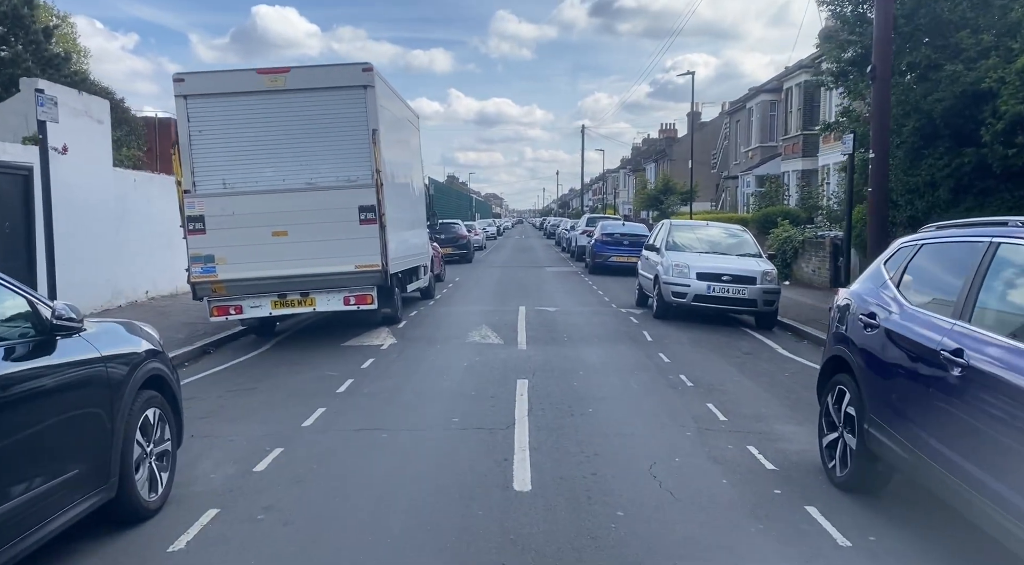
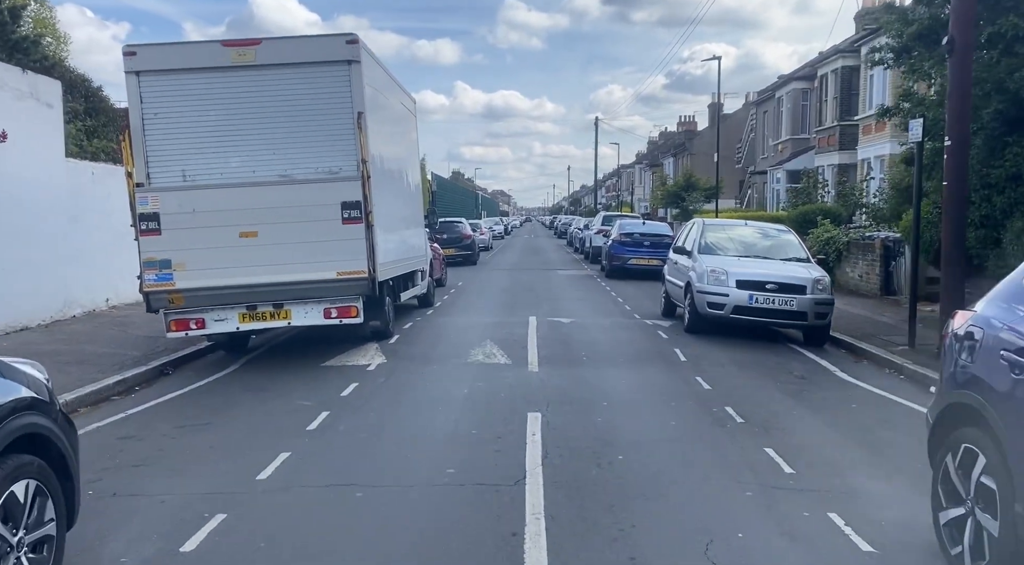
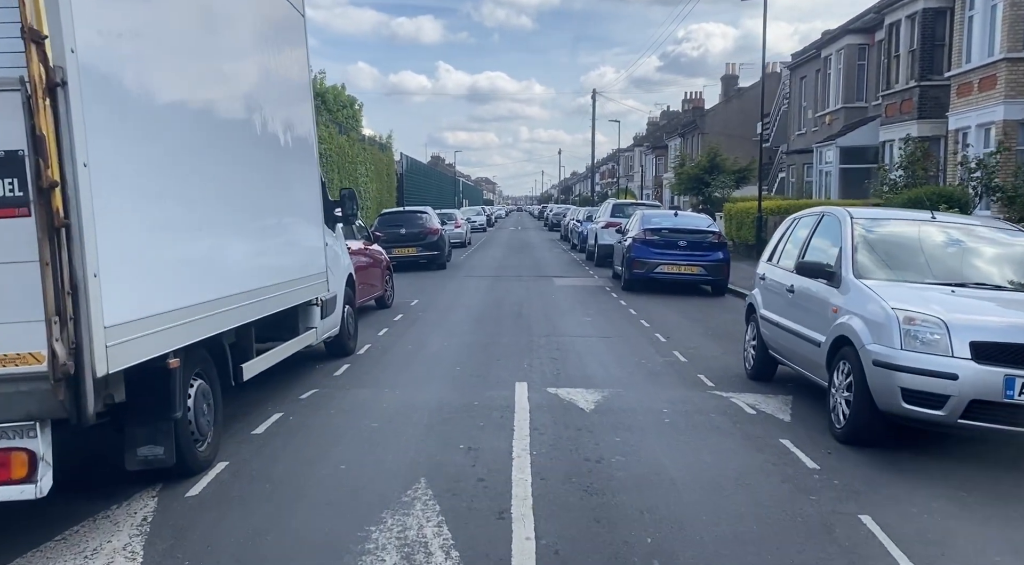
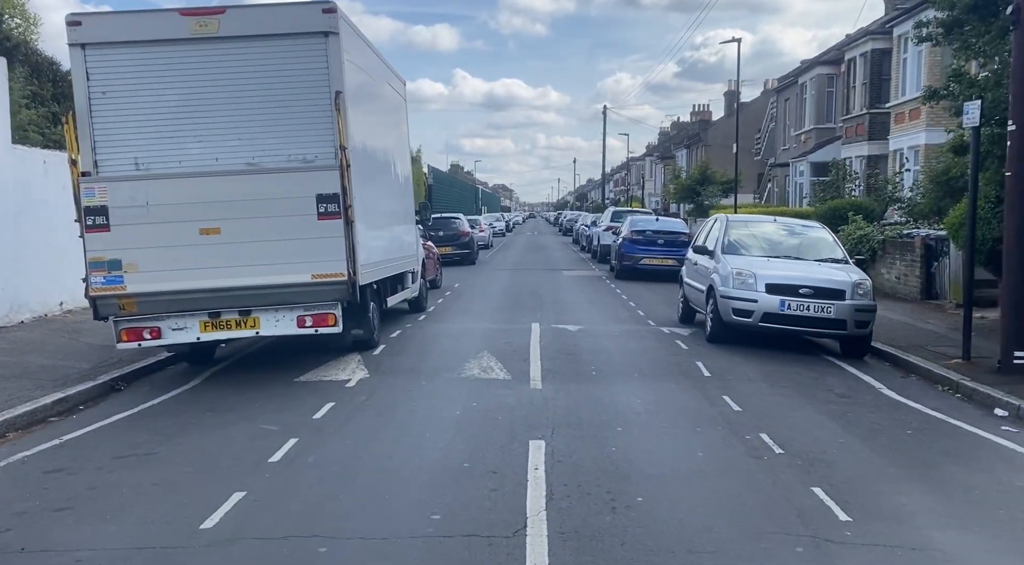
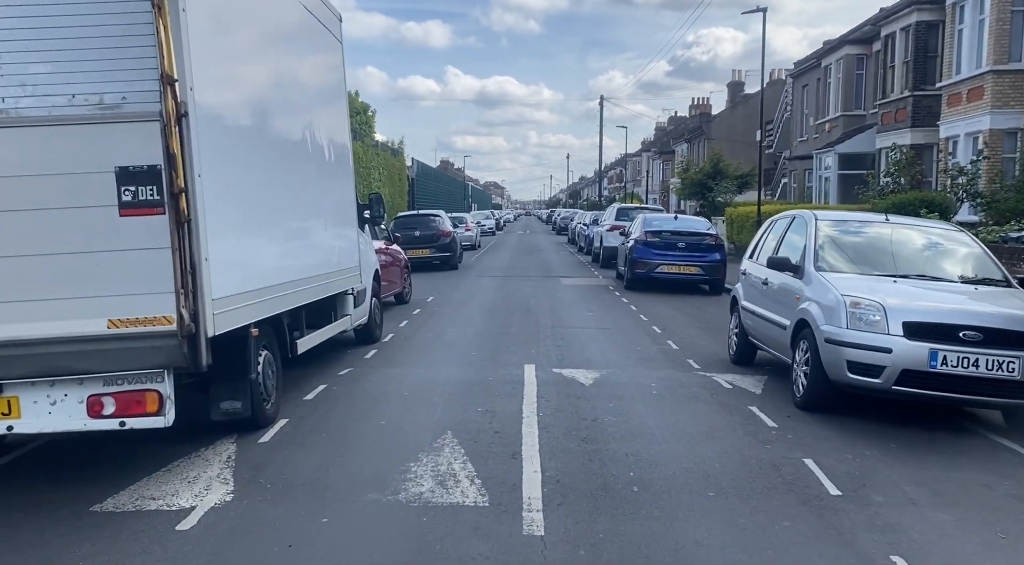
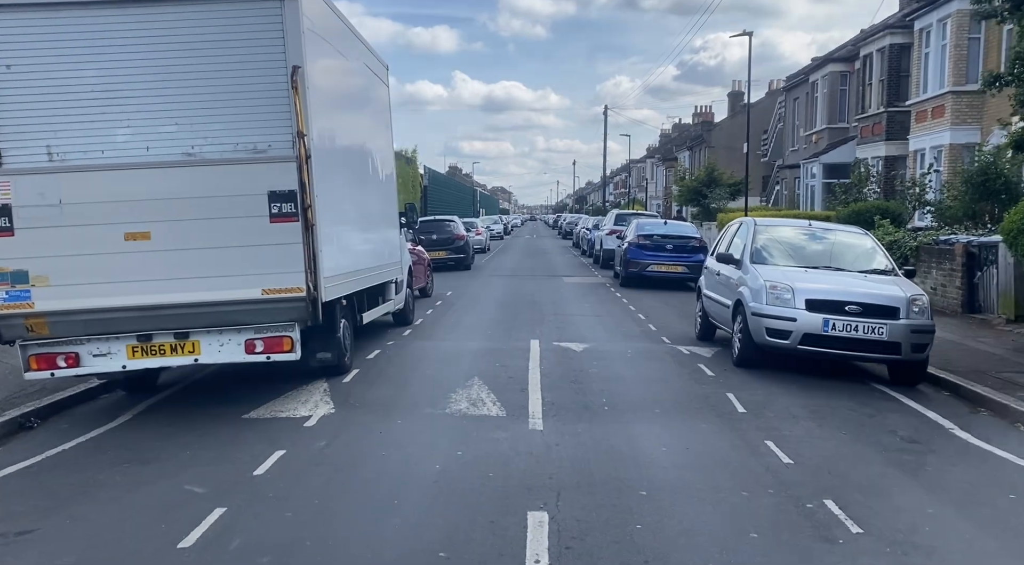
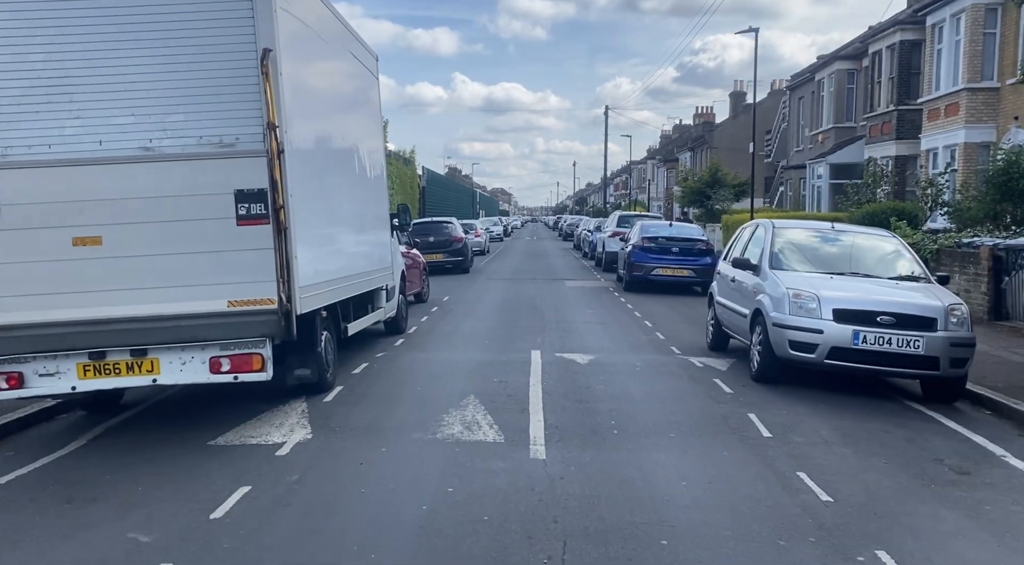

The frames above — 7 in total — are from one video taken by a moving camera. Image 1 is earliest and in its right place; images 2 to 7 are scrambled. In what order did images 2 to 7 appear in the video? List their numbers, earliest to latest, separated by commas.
2, 4, 6, 7, 5, 3
